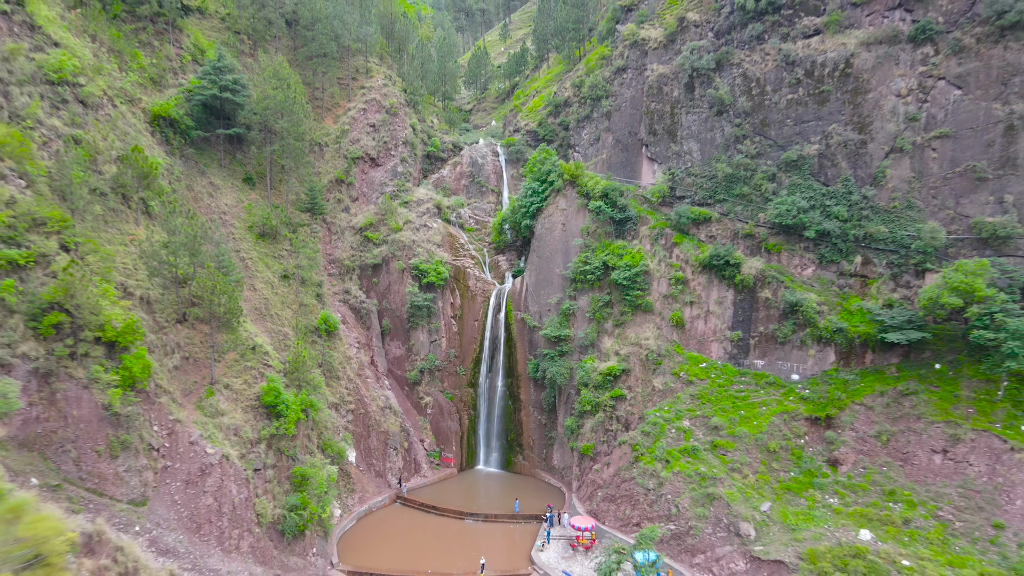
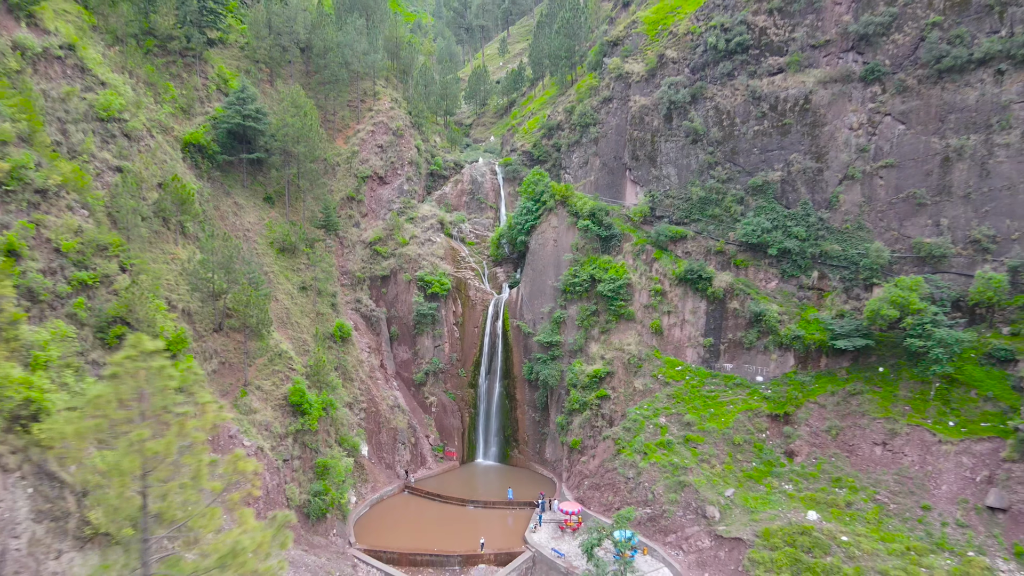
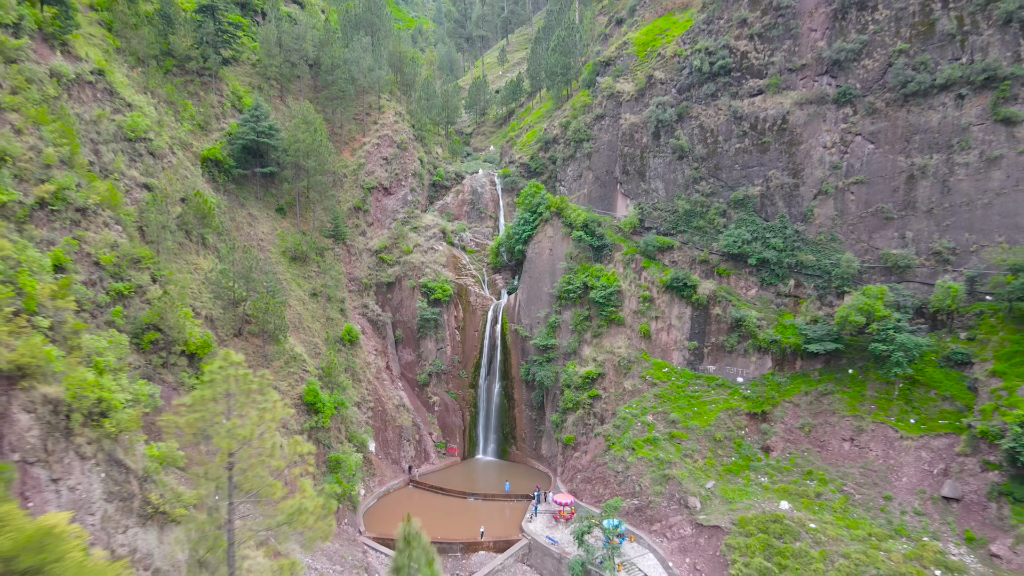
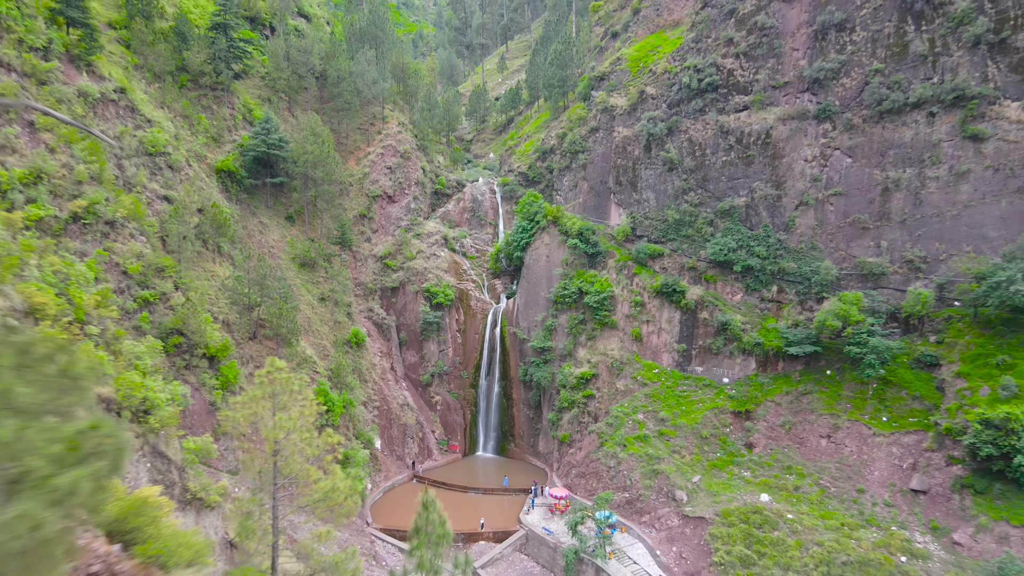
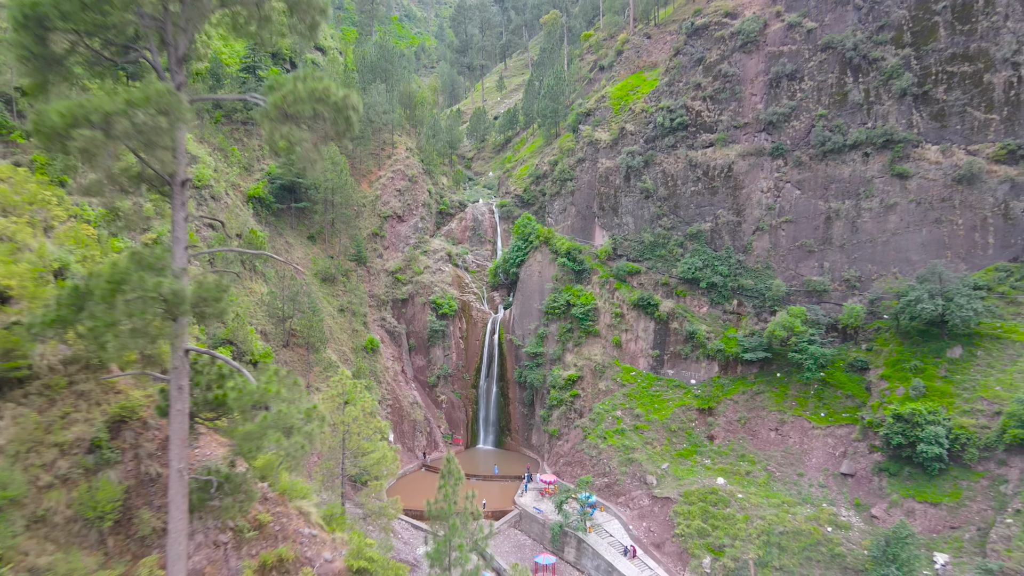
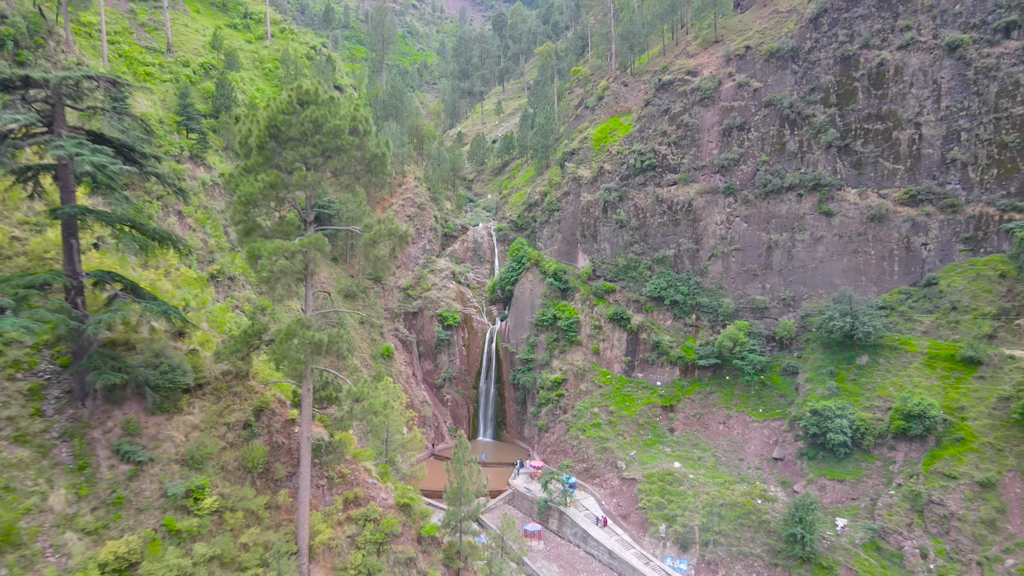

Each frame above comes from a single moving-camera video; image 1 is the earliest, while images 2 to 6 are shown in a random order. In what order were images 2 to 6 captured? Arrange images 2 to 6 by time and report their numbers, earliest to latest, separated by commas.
2, 3, 4, 5, 6
